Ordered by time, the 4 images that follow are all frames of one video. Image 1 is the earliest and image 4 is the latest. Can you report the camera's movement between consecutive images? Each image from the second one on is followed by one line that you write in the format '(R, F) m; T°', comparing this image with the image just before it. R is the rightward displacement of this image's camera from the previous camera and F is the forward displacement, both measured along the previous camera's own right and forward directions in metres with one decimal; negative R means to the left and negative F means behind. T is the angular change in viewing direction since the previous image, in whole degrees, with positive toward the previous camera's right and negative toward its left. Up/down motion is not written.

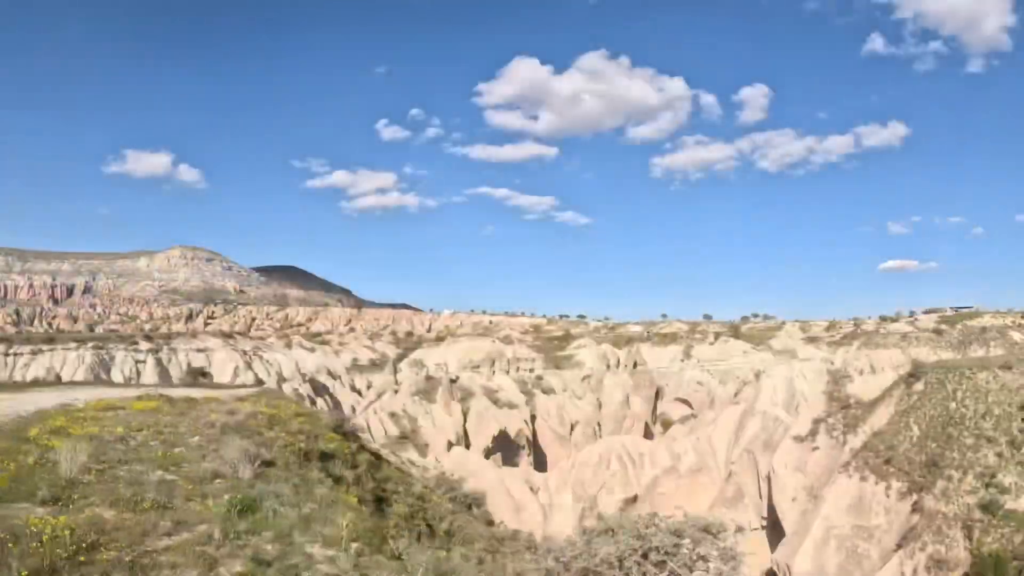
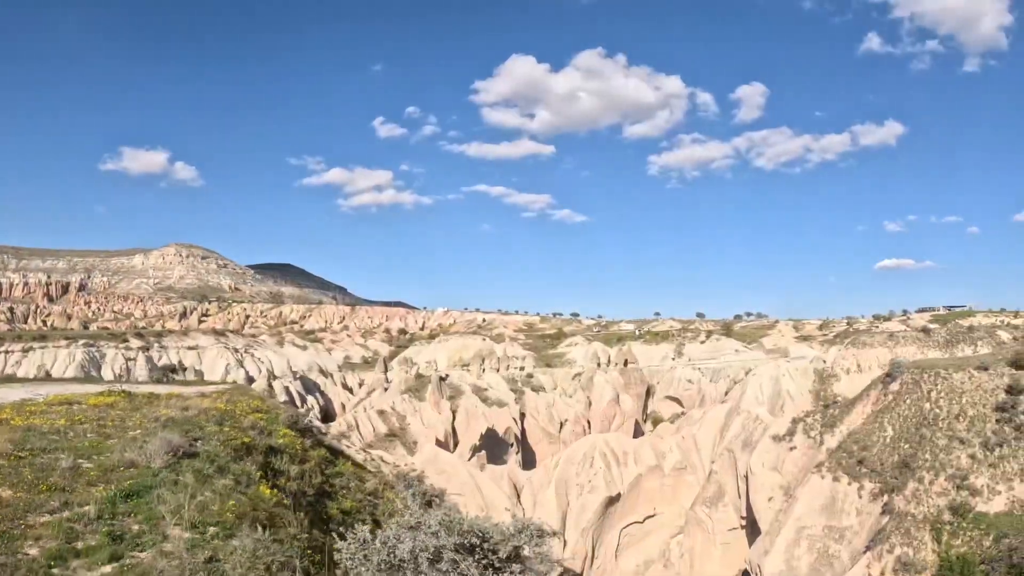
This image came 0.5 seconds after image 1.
(+1.4, 0.0) m; -1°
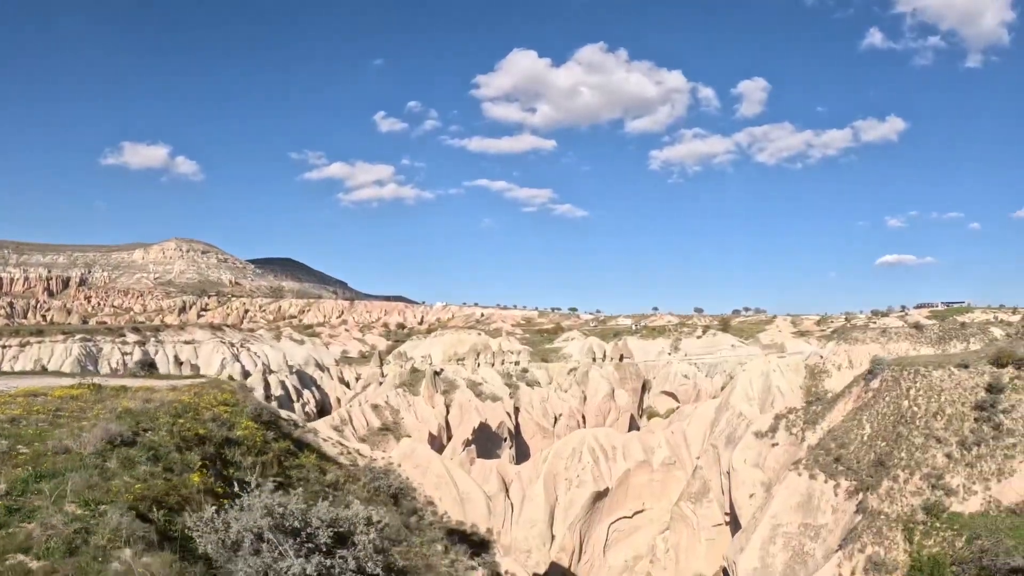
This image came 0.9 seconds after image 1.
(+1.3, 0.0) m; -2°
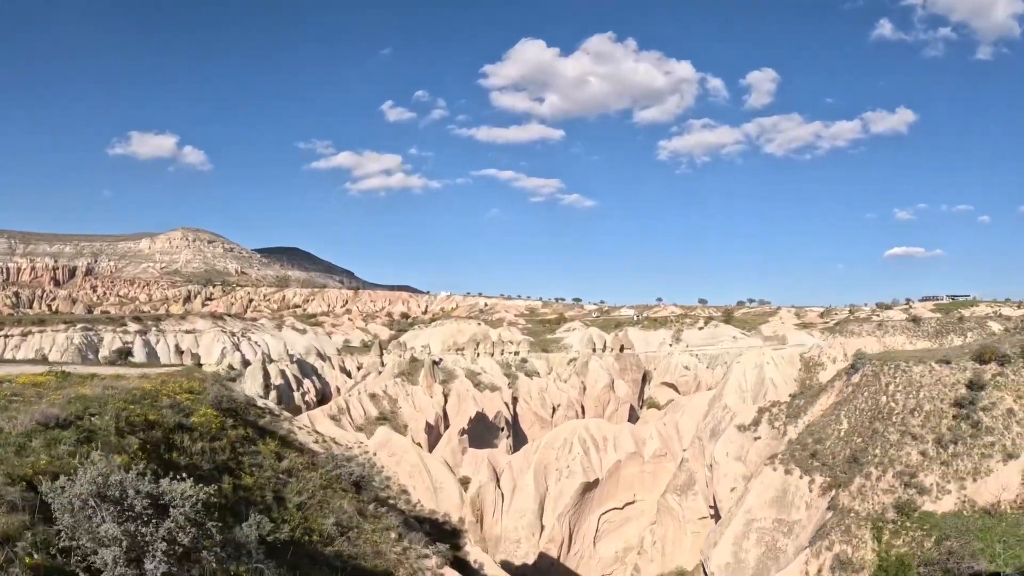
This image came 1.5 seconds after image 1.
(+1.7, +0.1) m; -3°
